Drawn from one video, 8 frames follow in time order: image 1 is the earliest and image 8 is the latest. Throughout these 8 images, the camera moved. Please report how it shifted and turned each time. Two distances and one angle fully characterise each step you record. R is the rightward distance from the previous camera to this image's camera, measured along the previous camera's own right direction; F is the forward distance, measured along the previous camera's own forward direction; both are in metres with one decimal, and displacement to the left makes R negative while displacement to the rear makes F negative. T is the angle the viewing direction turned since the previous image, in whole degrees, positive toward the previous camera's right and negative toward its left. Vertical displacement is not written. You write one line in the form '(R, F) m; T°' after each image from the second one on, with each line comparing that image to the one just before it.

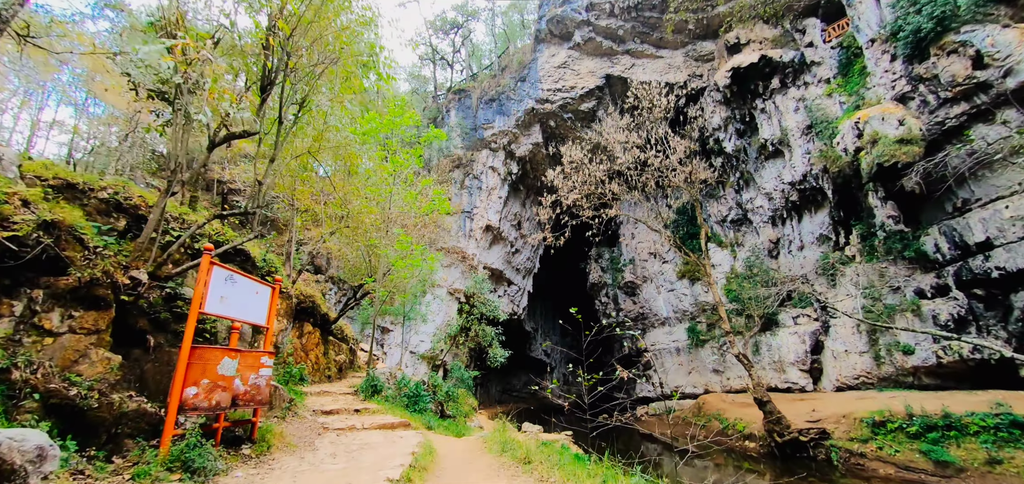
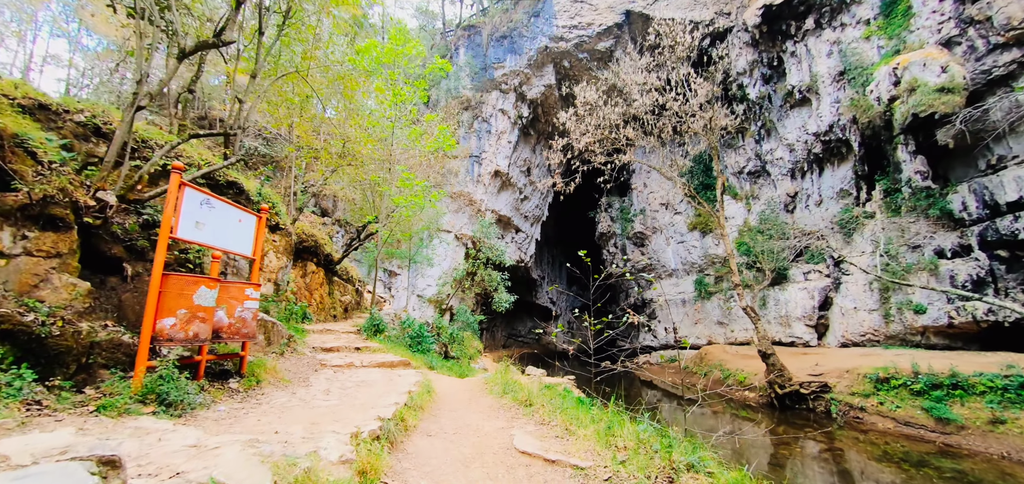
(0.0, +0.3) m; -1°
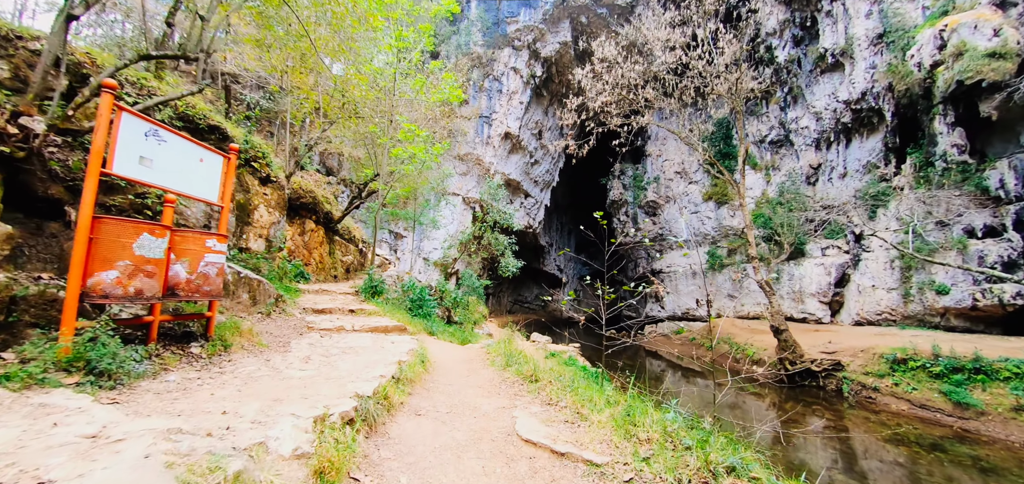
(0.0, +0.4) m; -1°
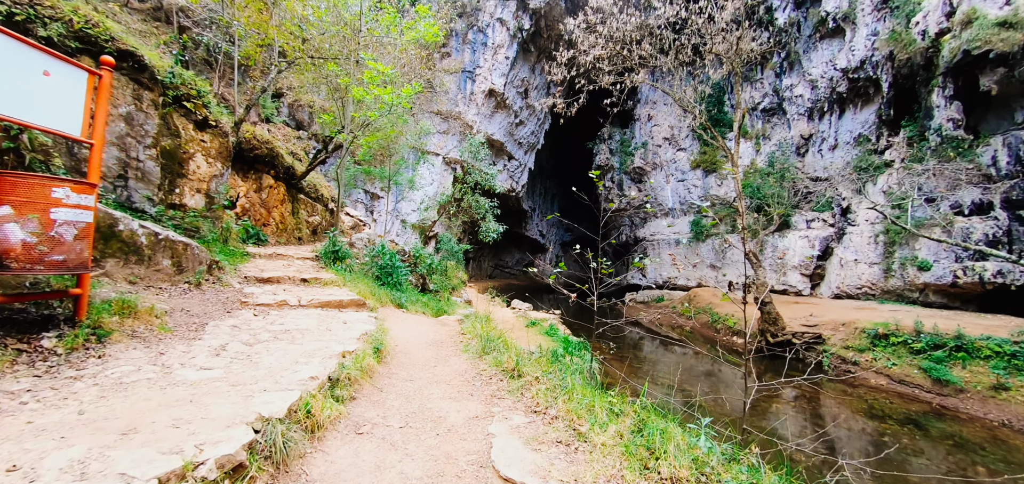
(0.0, +0.6) m; +3°
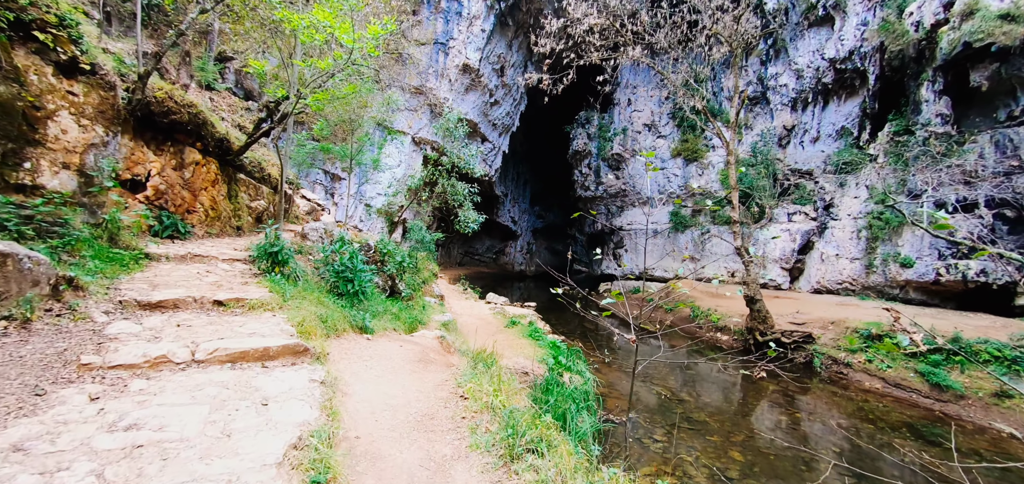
(-0.3, +1.0) m; +5°
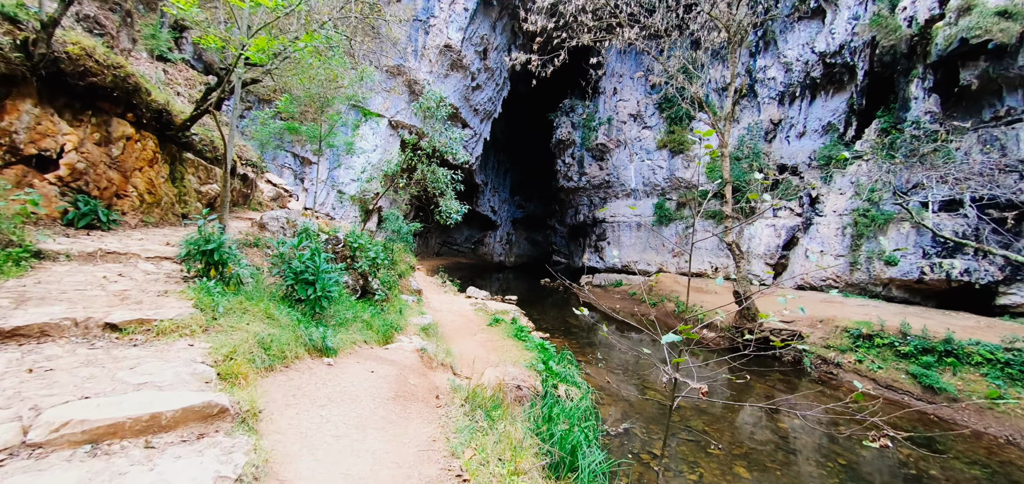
(-0.1, +0.6) m; +3°
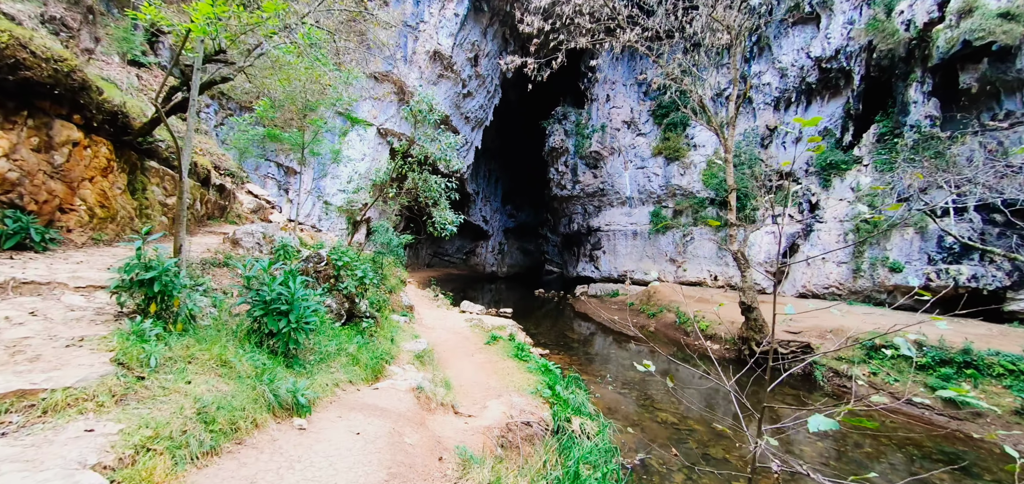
(-0.2, +0.5) m; +1°
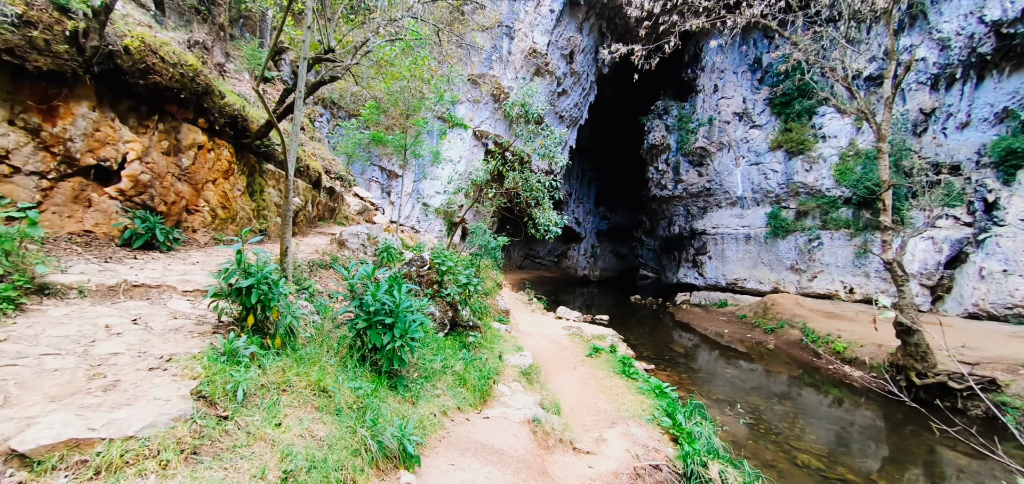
(-0.3, +0.5) m; -12°
